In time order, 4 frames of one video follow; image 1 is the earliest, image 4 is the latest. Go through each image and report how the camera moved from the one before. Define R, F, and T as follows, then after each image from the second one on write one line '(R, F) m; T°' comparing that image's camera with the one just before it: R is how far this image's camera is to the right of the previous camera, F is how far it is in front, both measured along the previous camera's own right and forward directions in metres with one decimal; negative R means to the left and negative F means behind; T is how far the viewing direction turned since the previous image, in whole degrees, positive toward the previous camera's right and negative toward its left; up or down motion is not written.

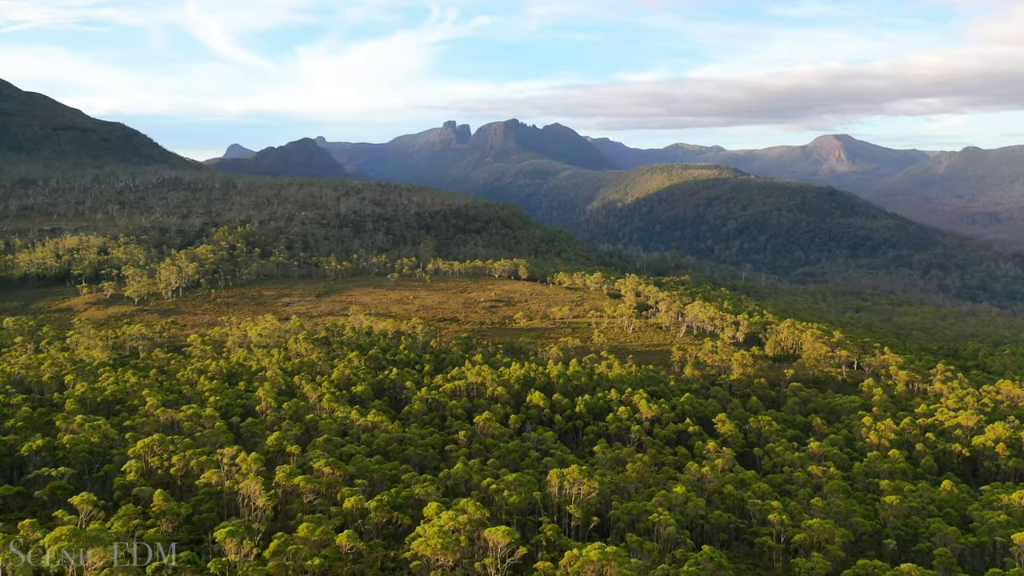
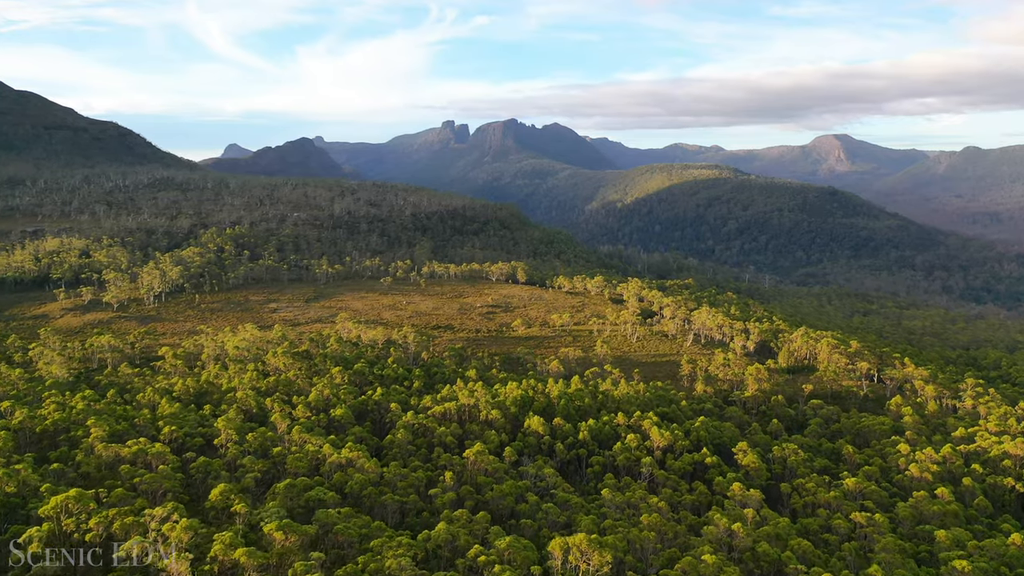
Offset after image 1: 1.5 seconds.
(+0.2, +4.8) m; 0°
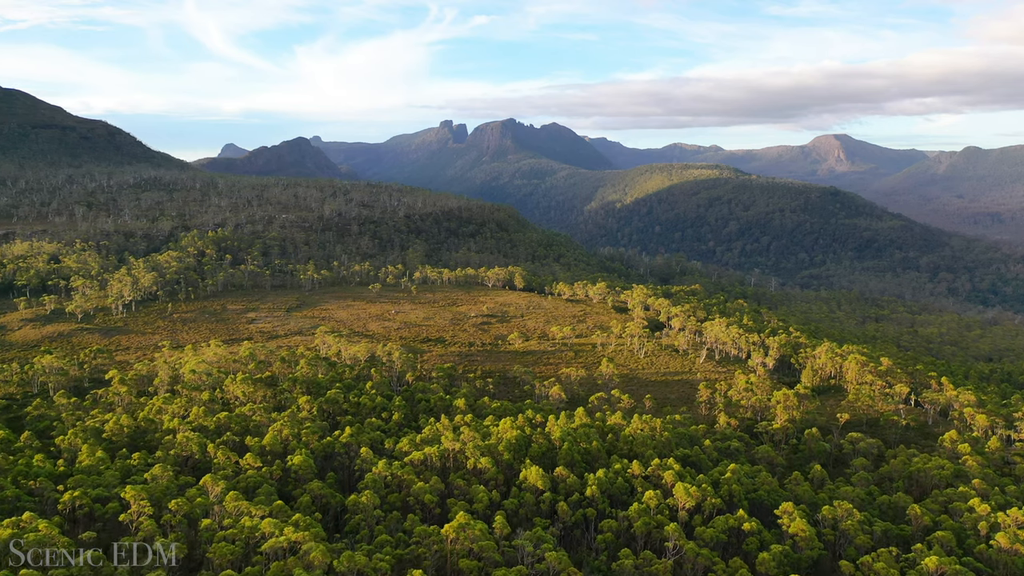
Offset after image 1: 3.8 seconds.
(+0.3, +7.3) m; 0°
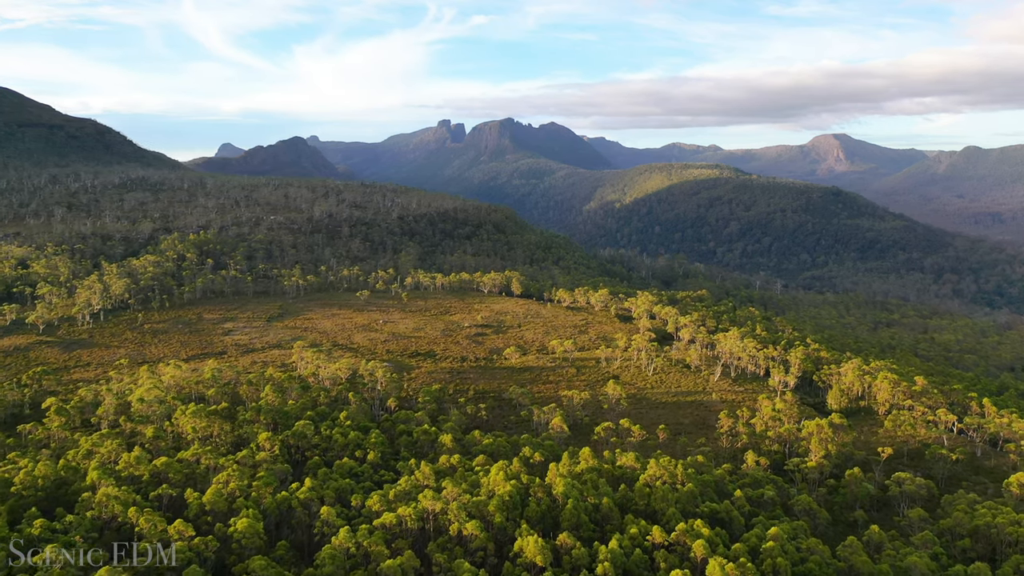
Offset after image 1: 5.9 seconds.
(+0.3, +6.7) m; 0°
